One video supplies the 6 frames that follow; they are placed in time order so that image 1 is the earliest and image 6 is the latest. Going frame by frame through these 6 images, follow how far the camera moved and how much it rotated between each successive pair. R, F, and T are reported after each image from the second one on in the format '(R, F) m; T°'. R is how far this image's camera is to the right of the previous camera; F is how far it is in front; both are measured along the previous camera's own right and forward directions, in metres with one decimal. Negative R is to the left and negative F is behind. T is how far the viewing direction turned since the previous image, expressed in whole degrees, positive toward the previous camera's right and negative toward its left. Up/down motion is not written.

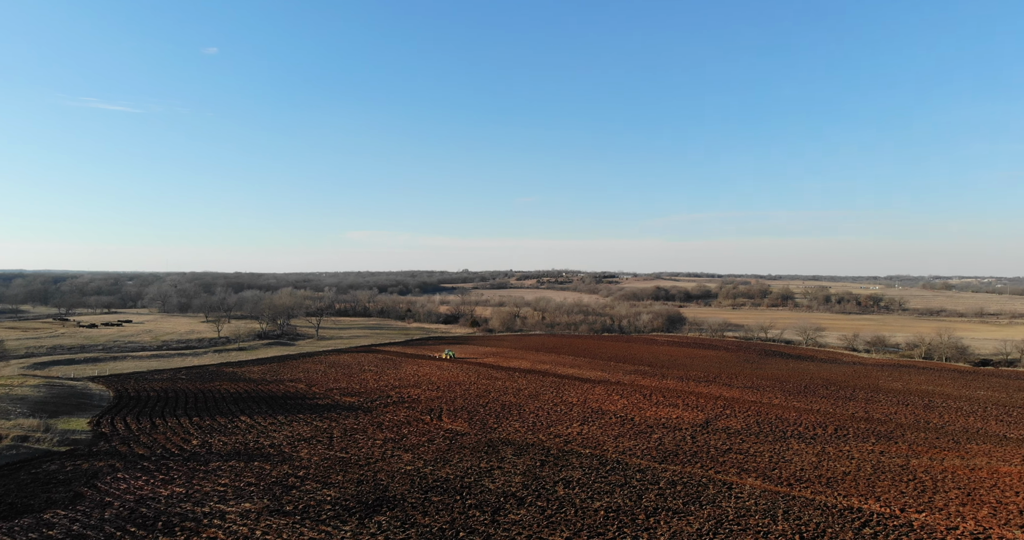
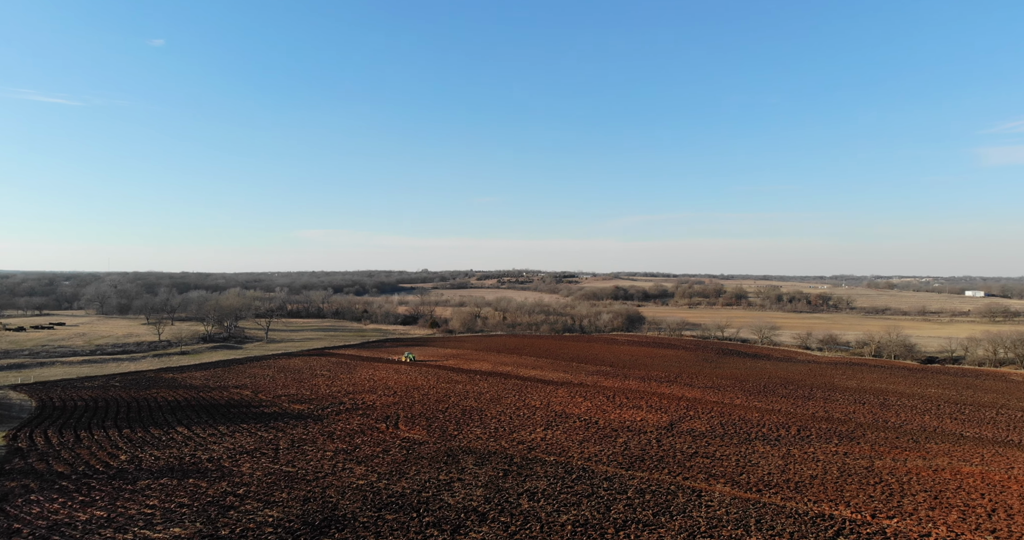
(-0.1, +1.1) m; +4°
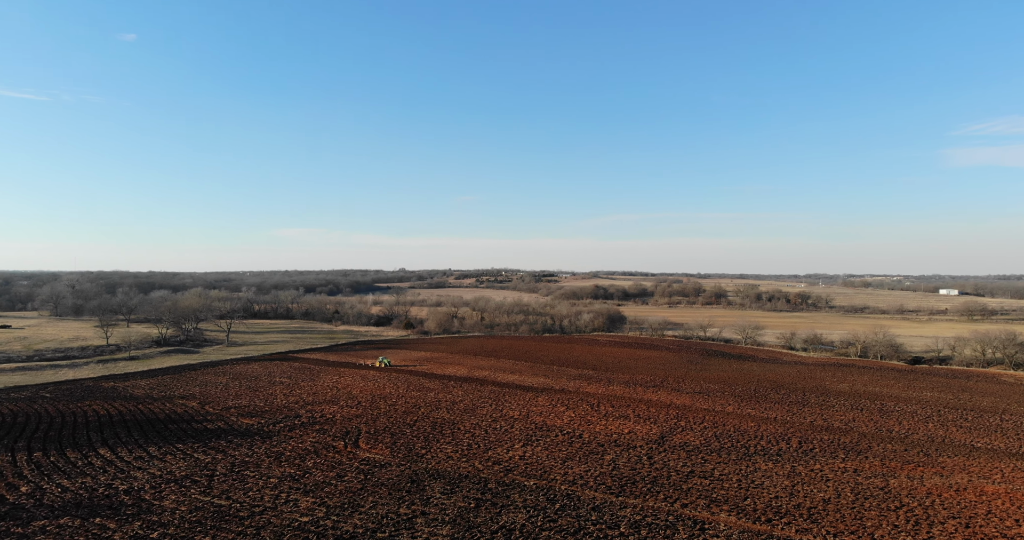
(+0.1, +2.5) m; +2°
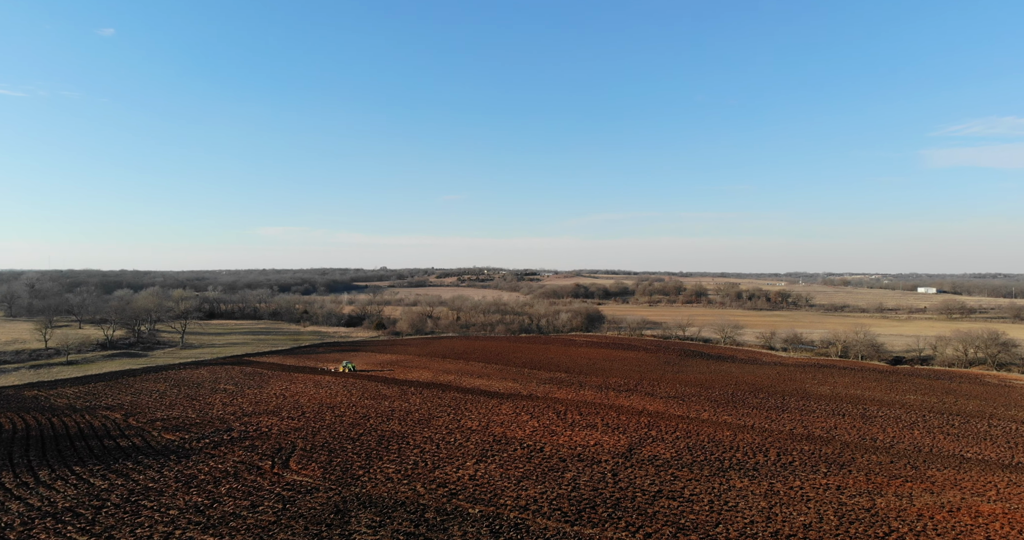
(+1.0, +2.1) m; +2°
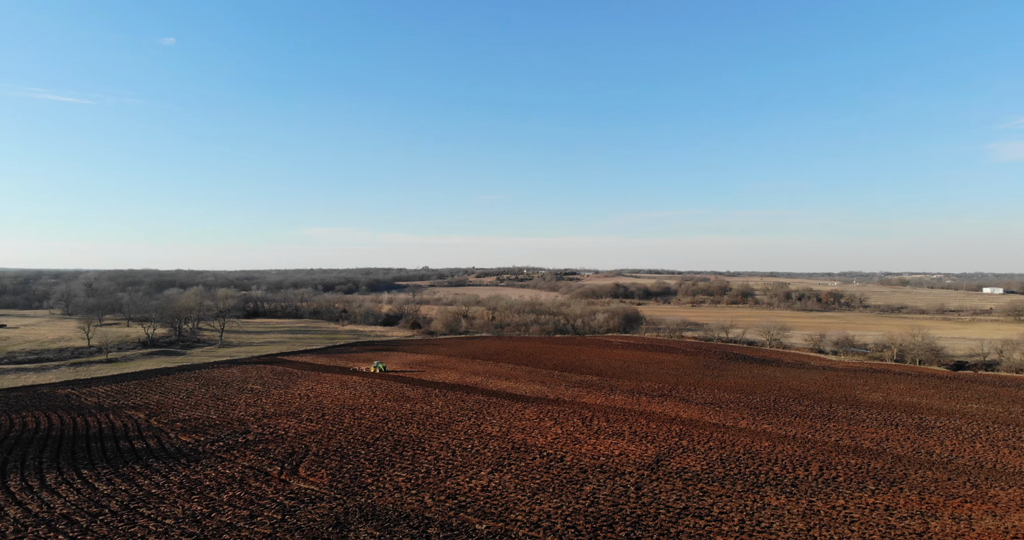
(+0.8, +1.0) m; -4°
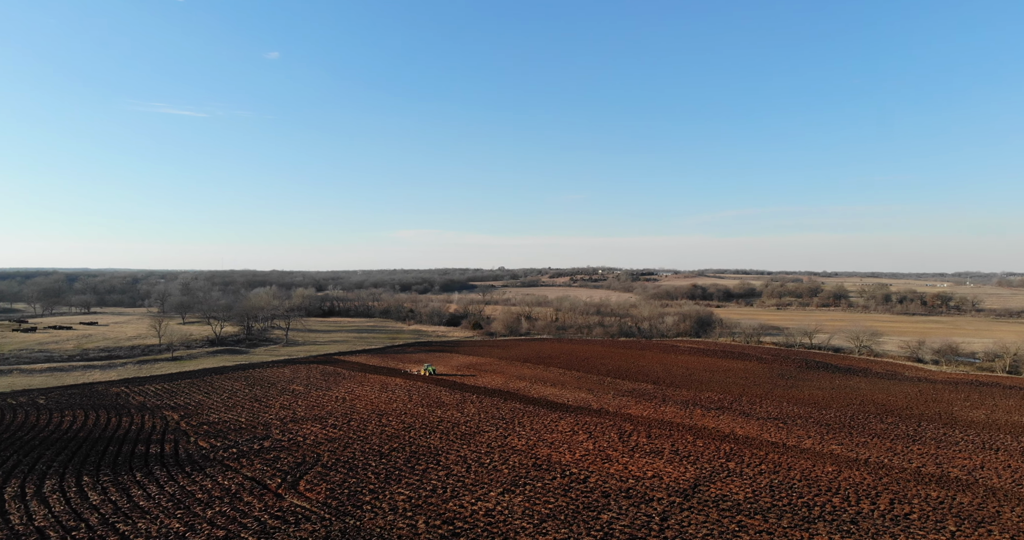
(+1.9, +1.7) m; -8°
